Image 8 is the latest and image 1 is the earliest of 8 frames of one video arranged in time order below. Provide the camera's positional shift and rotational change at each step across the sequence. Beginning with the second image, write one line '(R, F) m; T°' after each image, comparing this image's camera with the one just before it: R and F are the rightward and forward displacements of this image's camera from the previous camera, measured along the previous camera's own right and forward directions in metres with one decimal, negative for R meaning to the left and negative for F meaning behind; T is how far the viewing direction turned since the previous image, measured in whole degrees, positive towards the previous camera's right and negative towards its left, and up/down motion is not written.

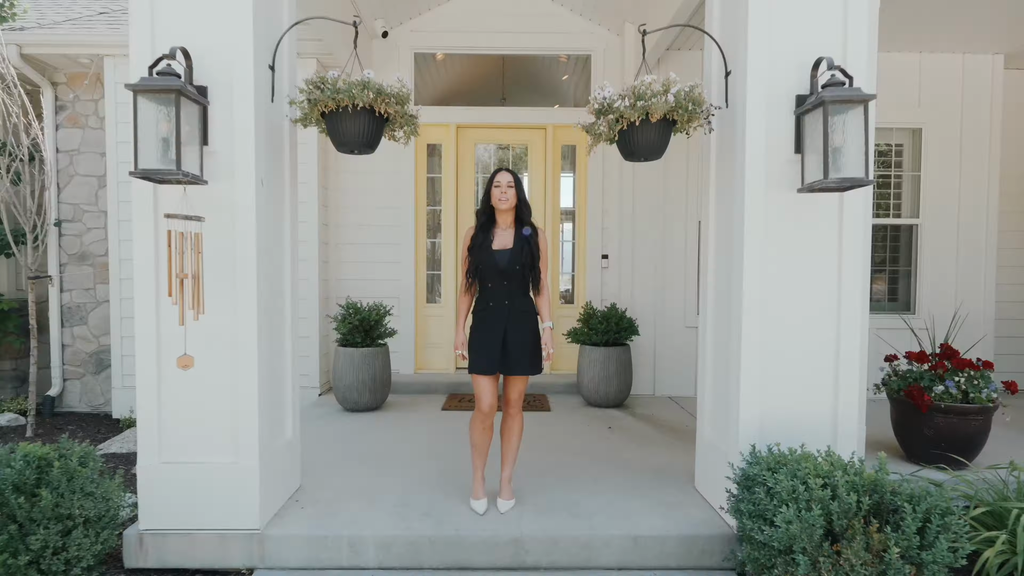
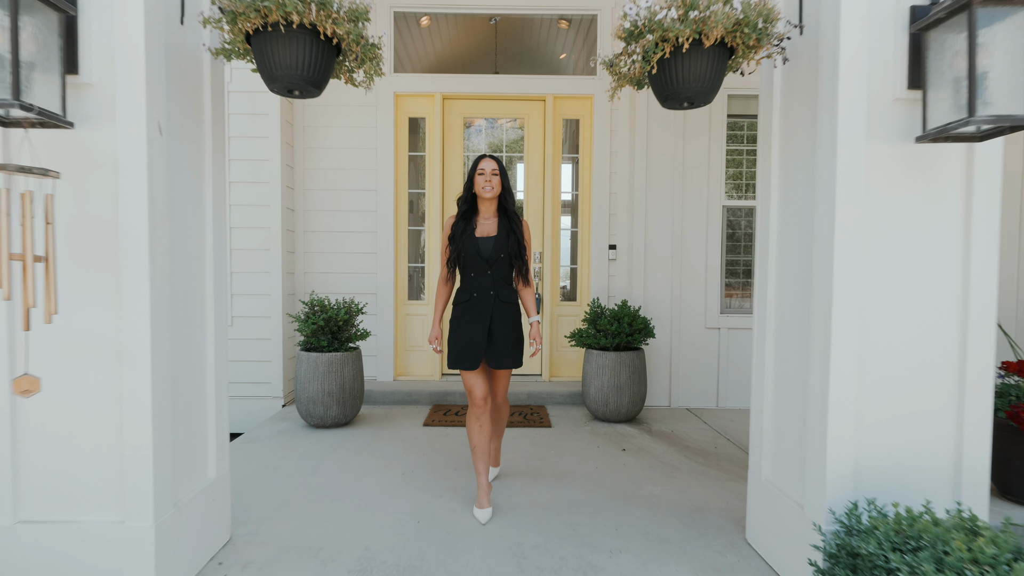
(0.0, +0.7) m; +1°
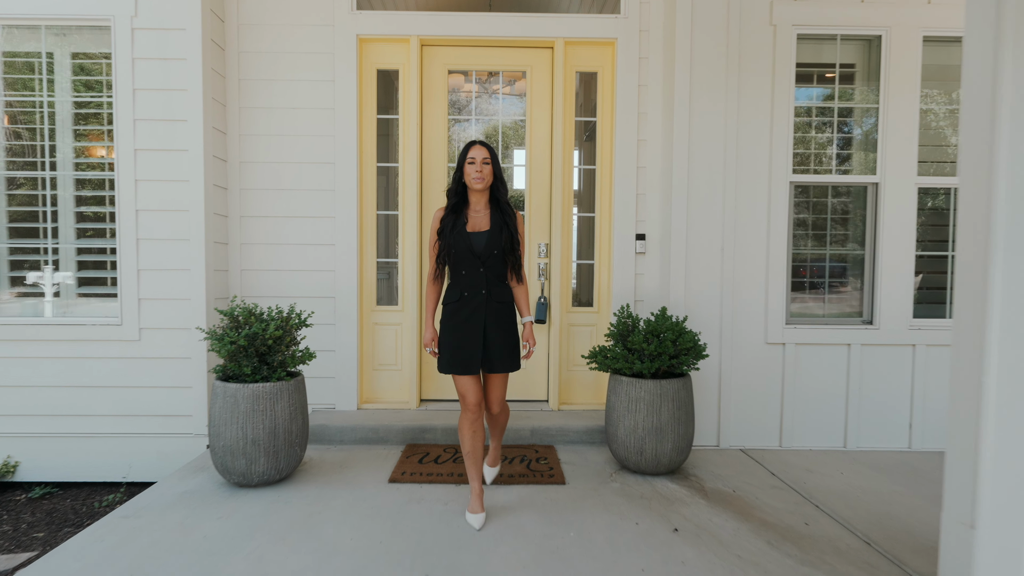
(0.0, +1.1) m; 0°
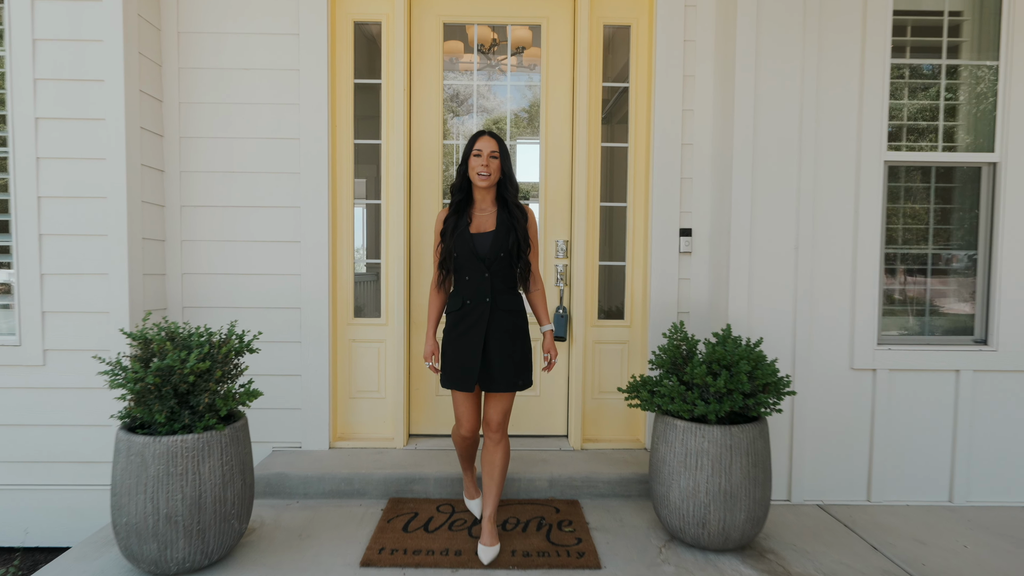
(-0.1, +0.7) m; 0°
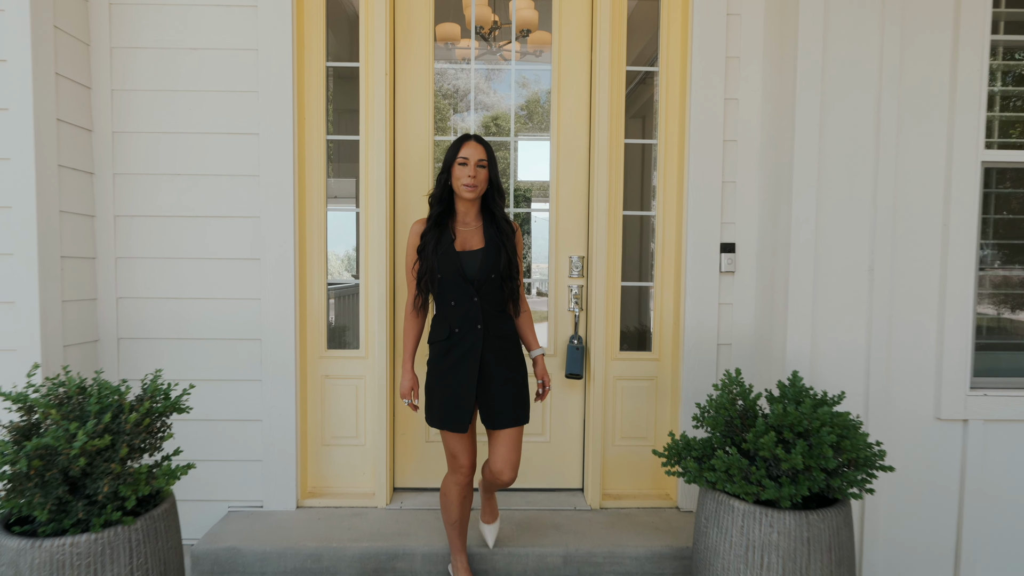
(0.0, +0.5) m; 0°
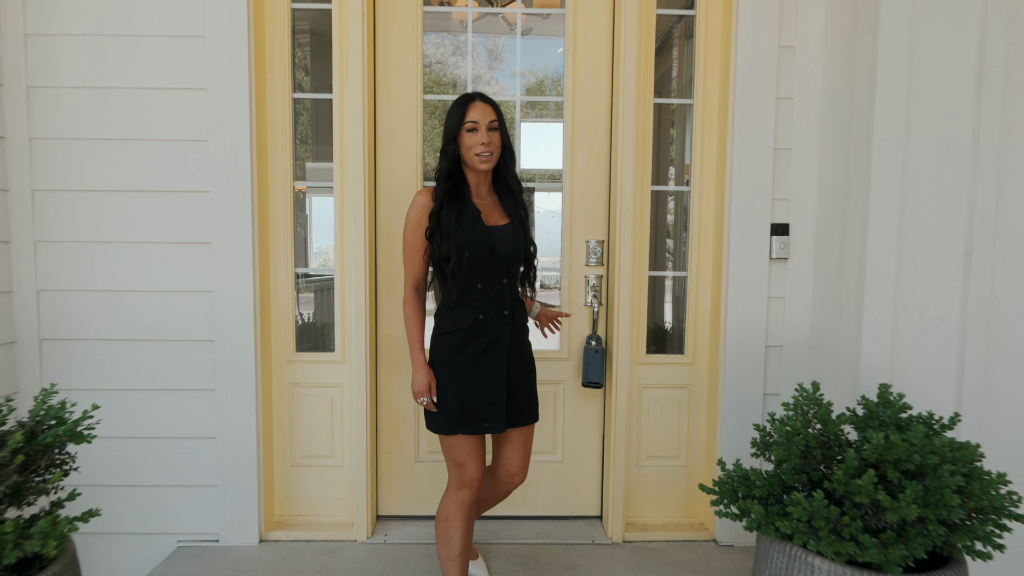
(0.0, +0.4) m; 0°
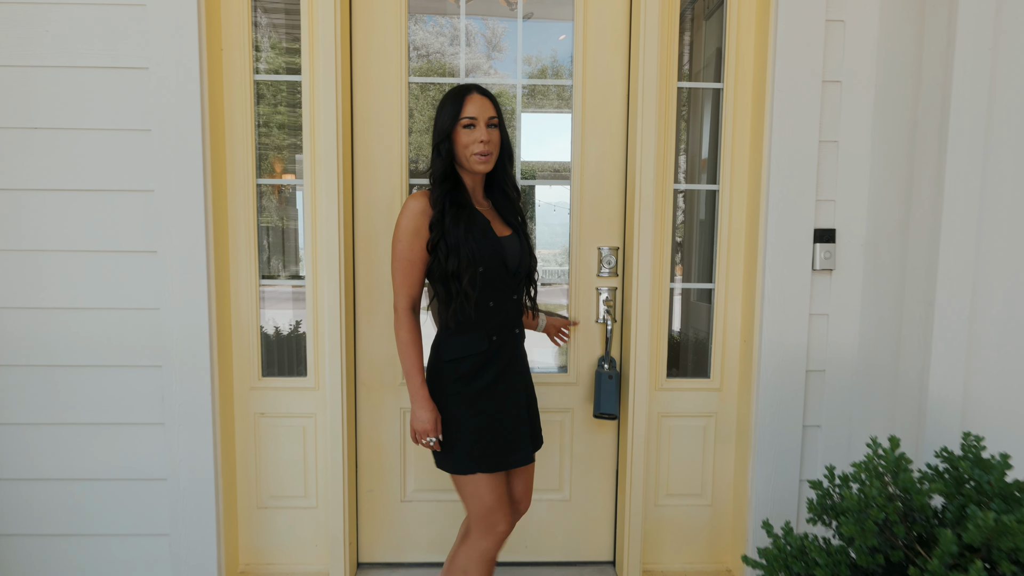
(0.0, +0.3) m; 0°
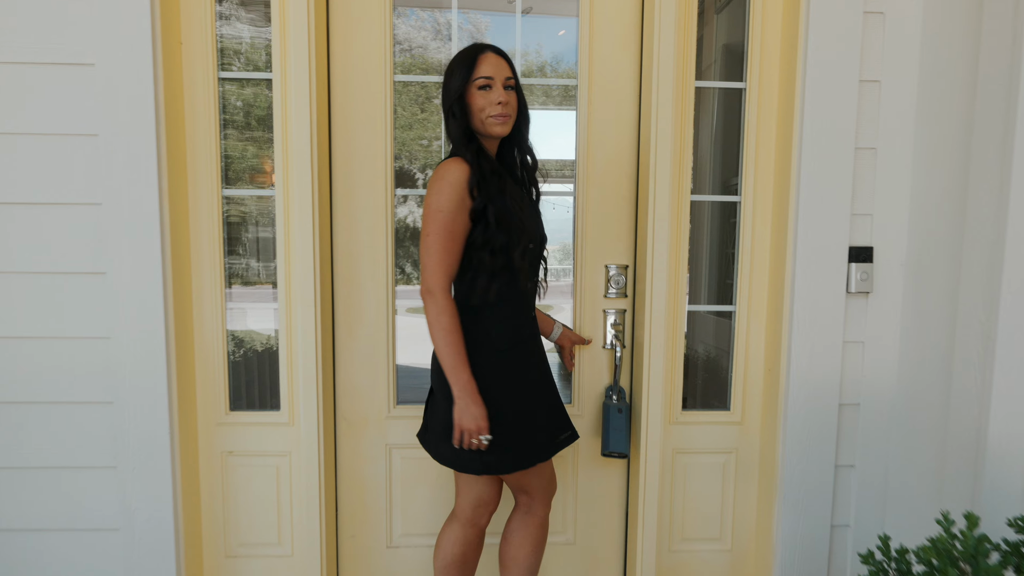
(0.0, +0.2) m; 0°
